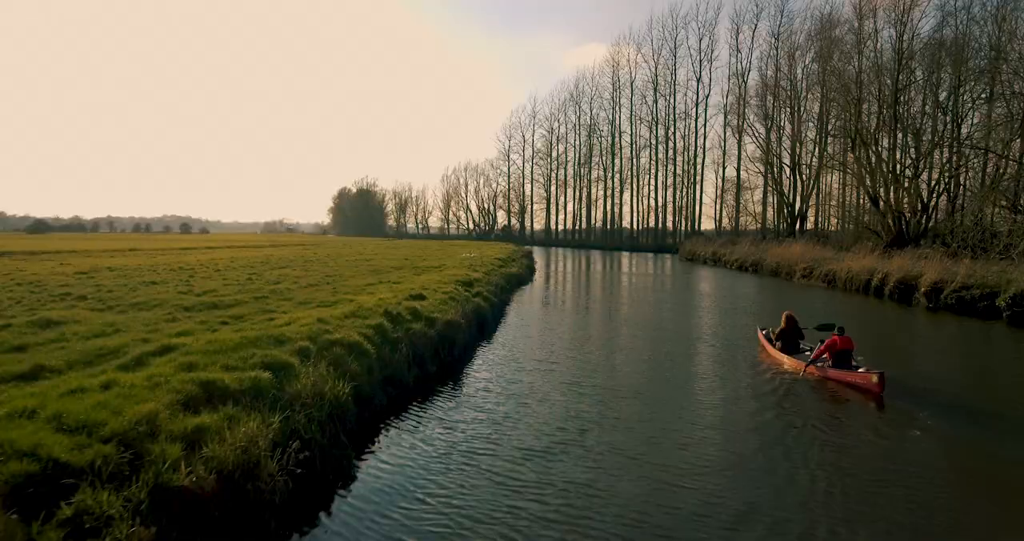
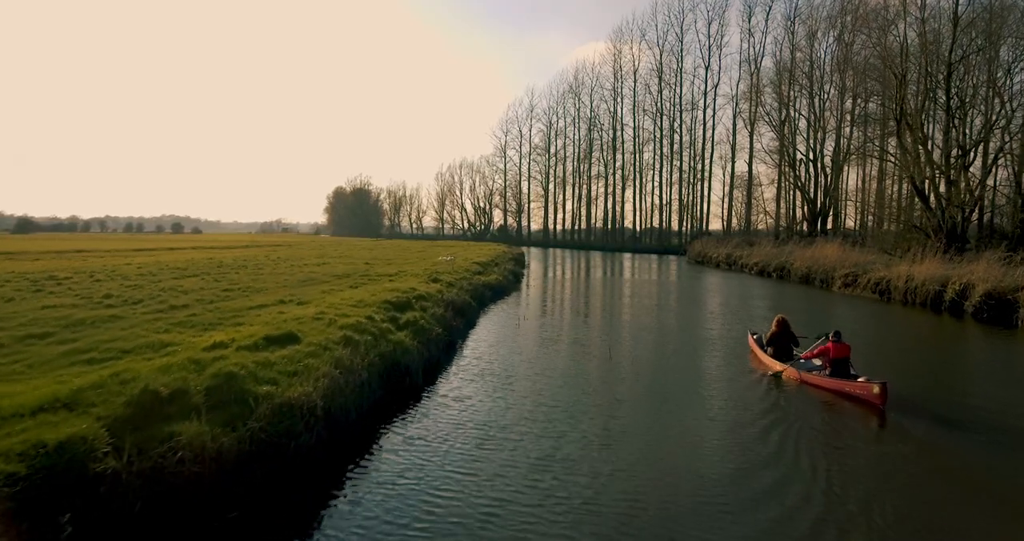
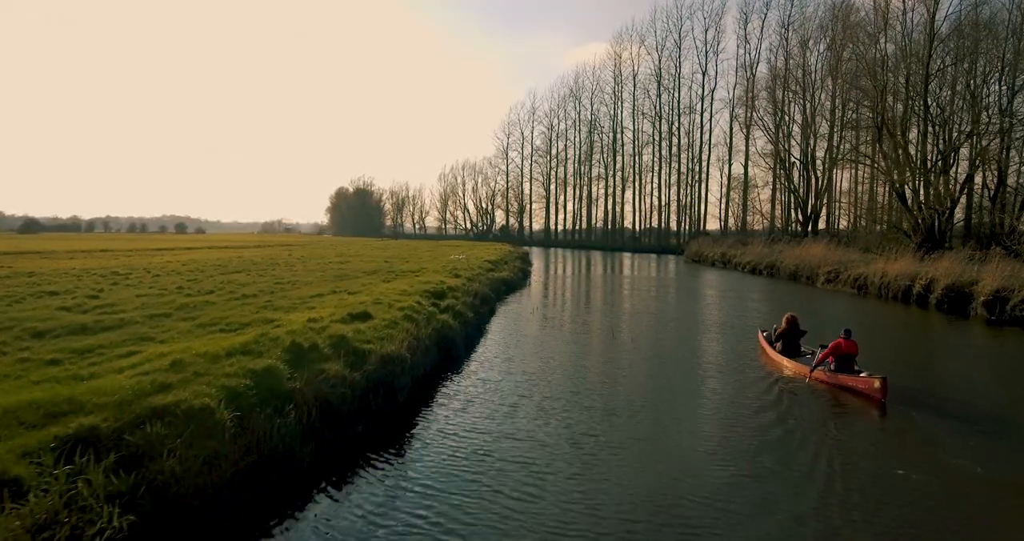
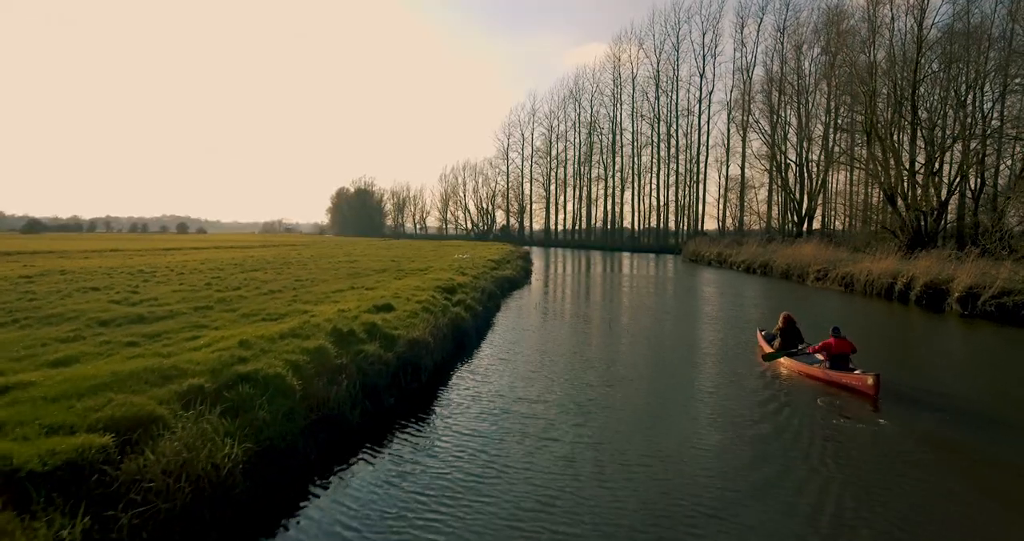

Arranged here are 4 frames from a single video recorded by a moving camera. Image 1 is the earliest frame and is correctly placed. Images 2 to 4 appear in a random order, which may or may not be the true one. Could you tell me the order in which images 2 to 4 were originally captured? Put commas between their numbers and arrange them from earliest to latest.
4, 3, 2
